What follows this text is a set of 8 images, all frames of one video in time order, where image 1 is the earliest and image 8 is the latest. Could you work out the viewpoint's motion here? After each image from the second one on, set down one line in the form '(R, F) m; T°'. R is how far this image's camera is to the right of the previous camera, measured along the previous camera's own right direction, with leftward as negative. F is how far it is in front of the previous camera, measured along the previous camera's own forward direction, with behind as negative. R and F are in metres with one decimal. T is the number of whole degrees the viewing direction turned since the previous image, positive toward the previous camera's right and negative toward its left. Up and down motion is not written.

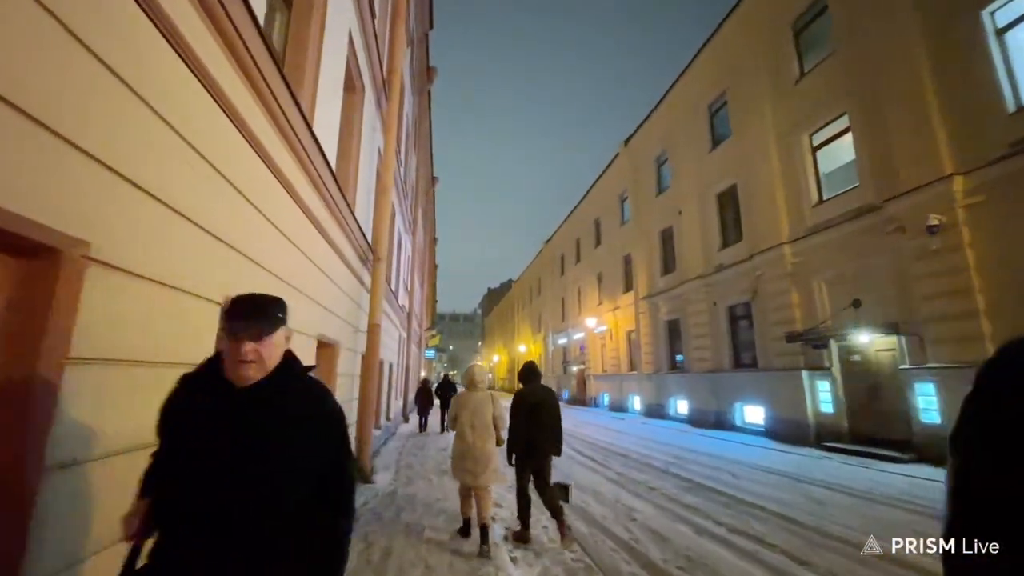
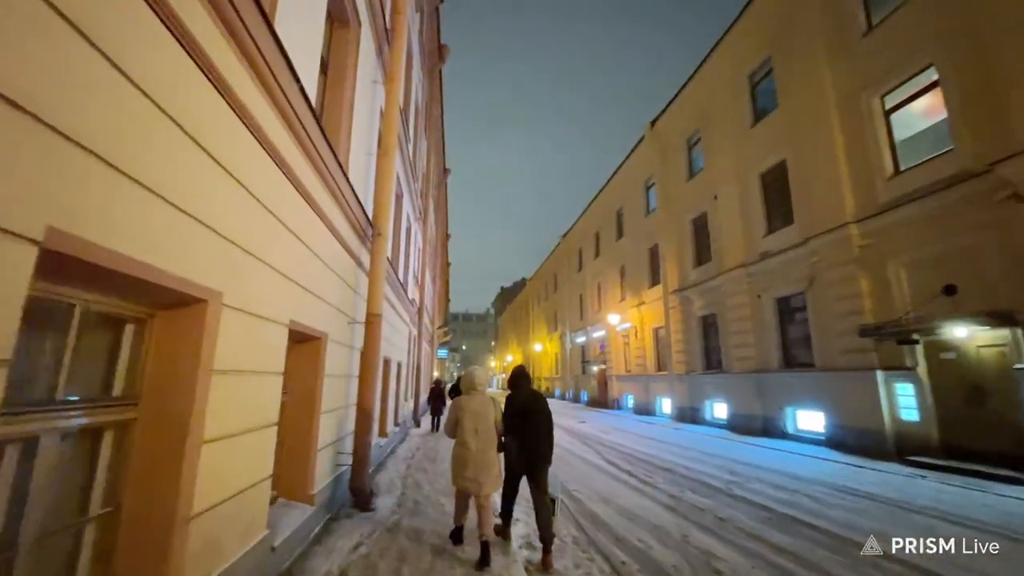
(-0.2, +1.2) m; -2°
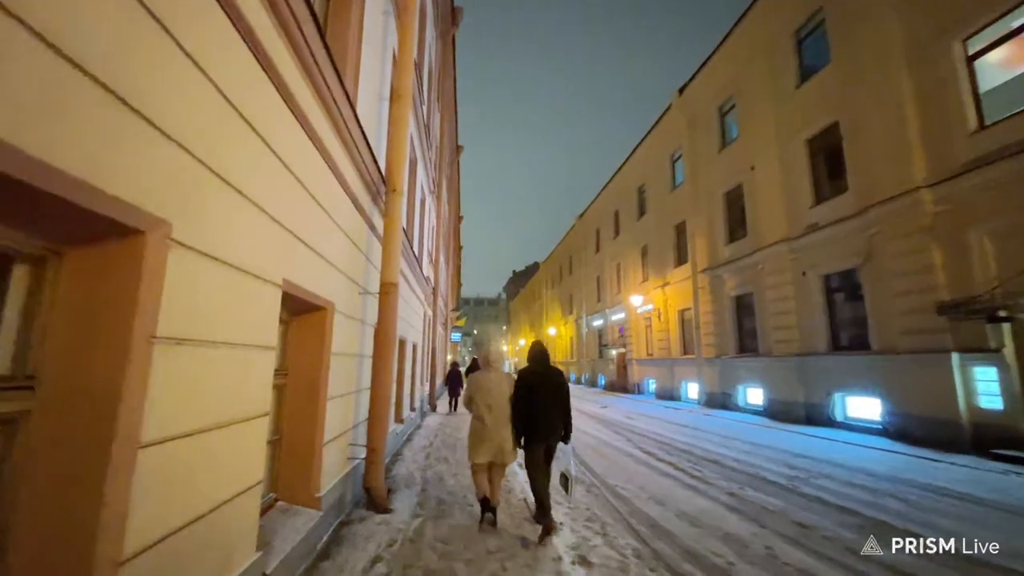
(-0.3, +0.8) m; -1°
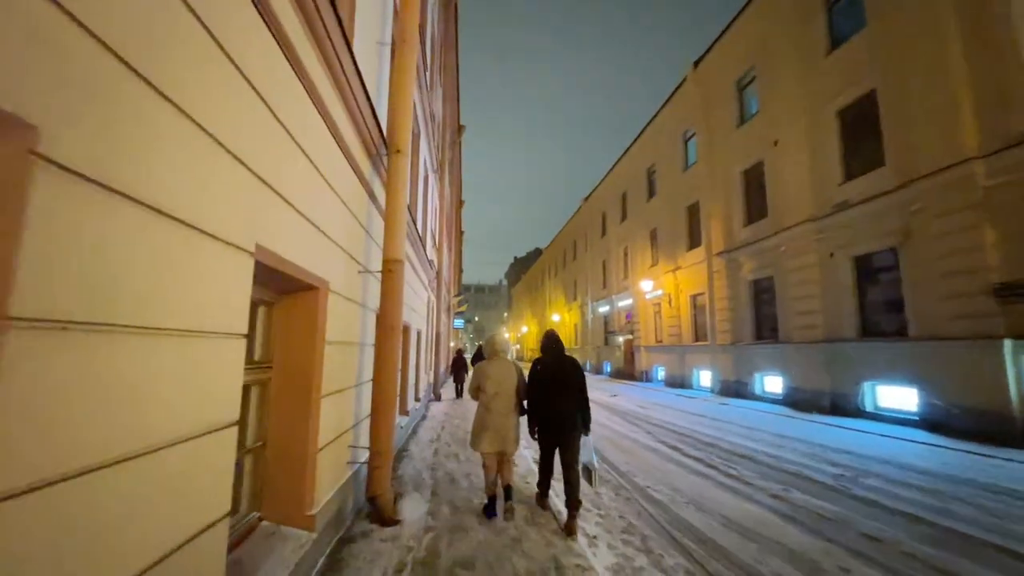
(-0.2, +0.6) m; 0°
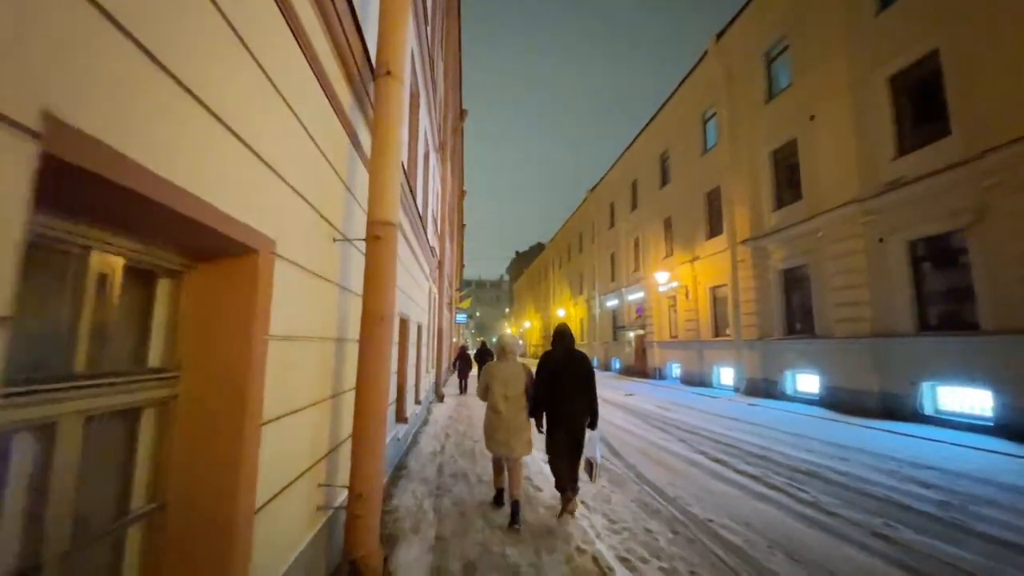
(-0.2, +1.0) m; 0°
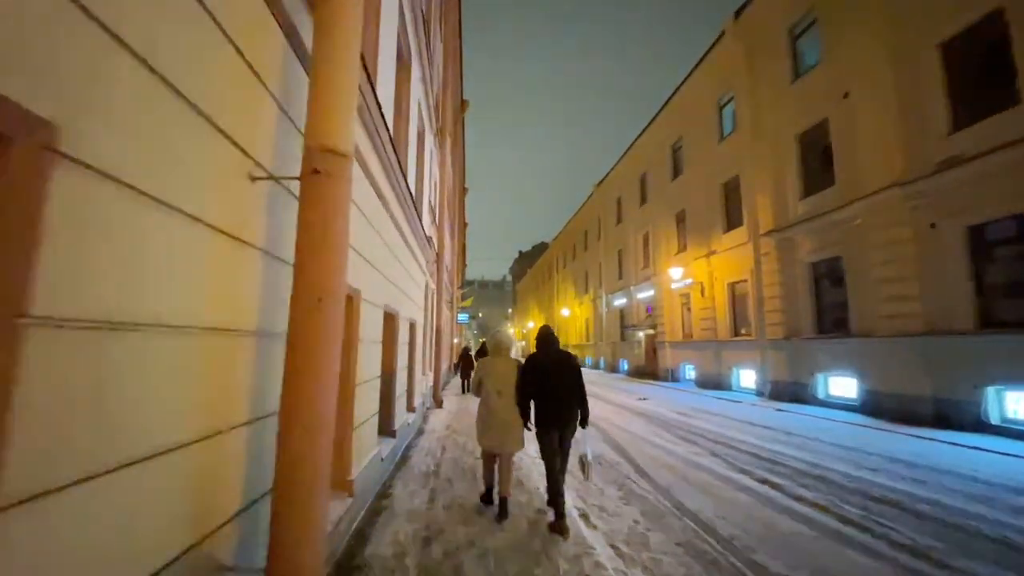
(-0.1, +0.9) m; 0°
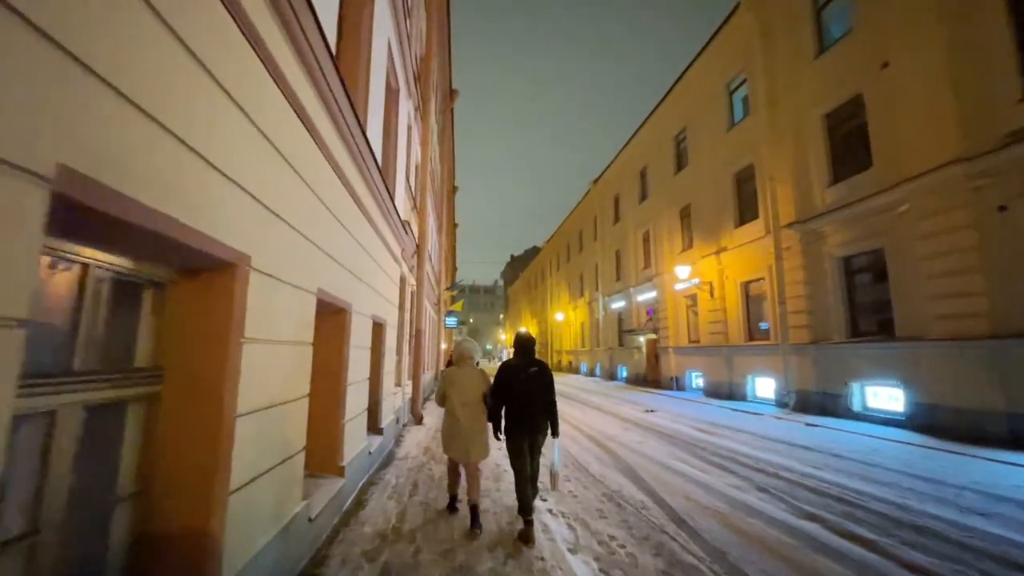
(0.0, +1.3) m; +1°
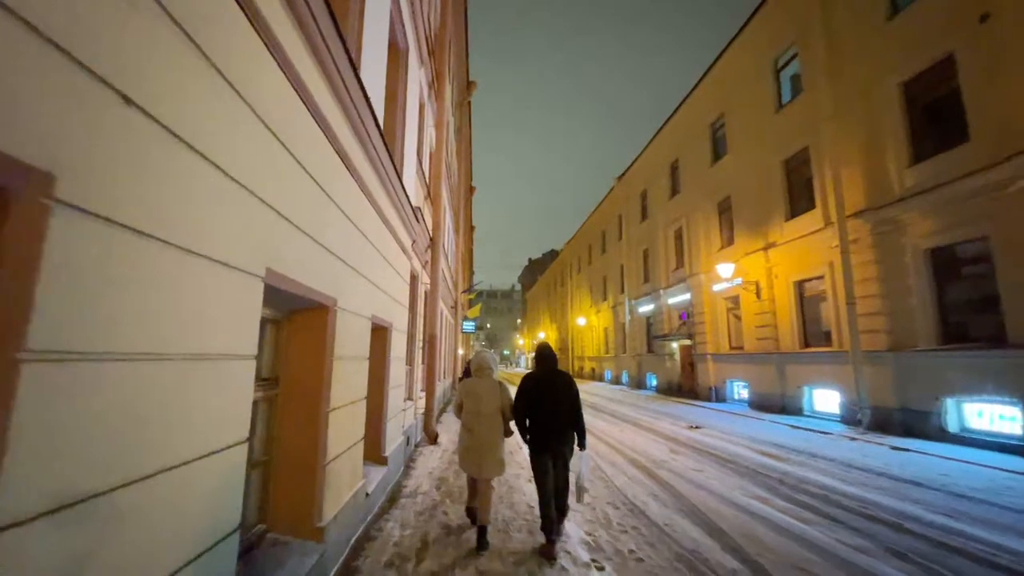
(-0.2, +1.1) m; -2°
